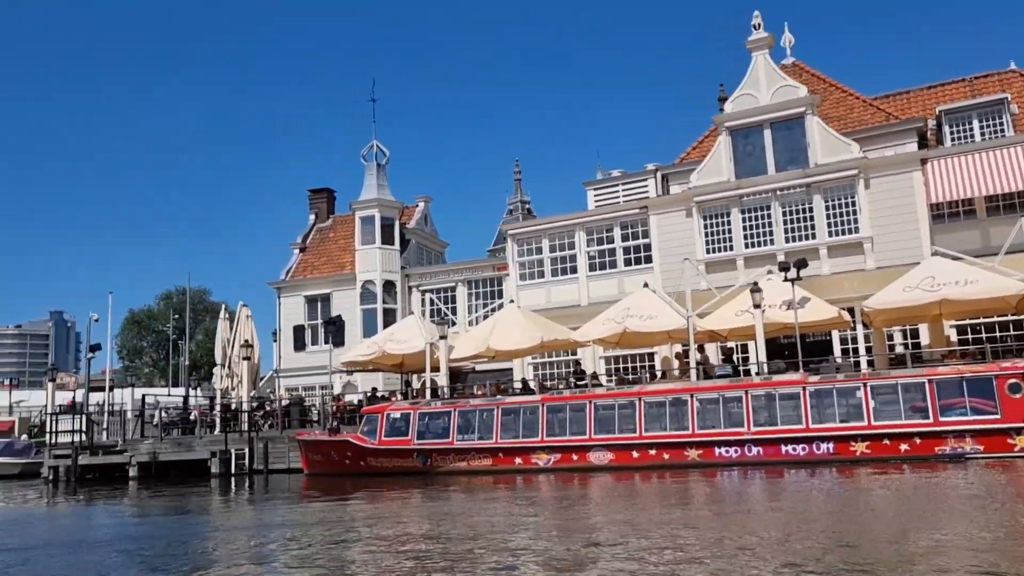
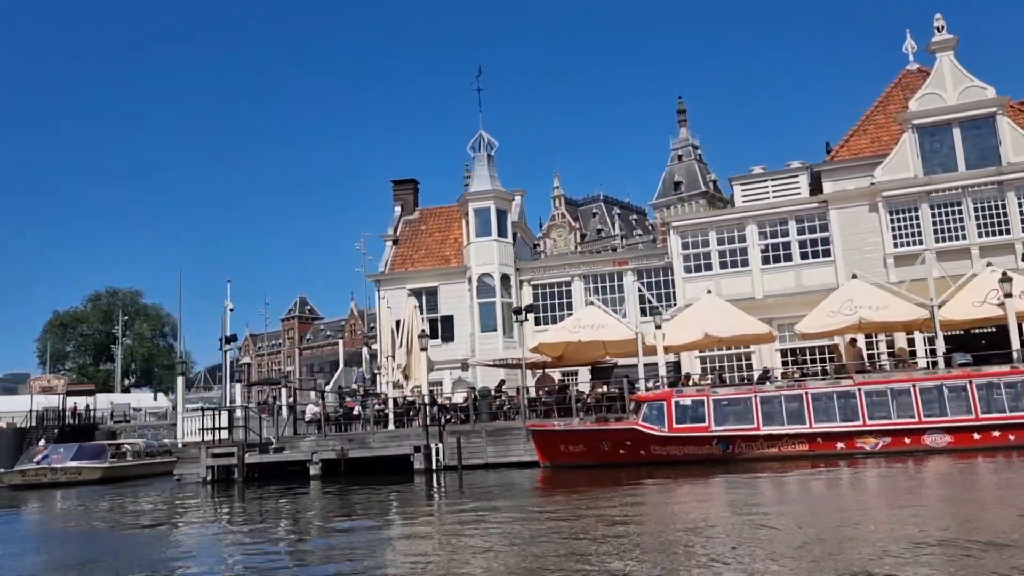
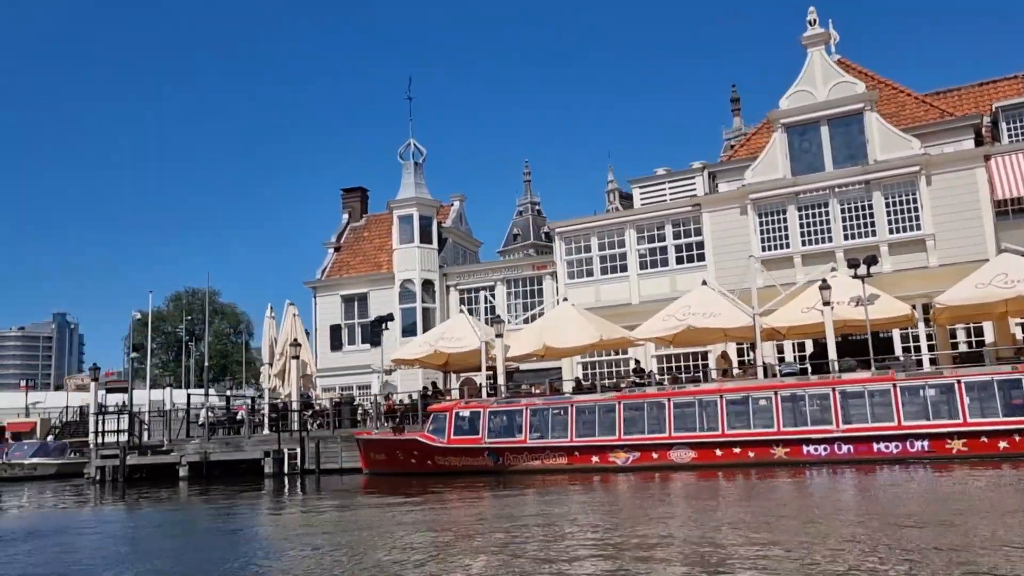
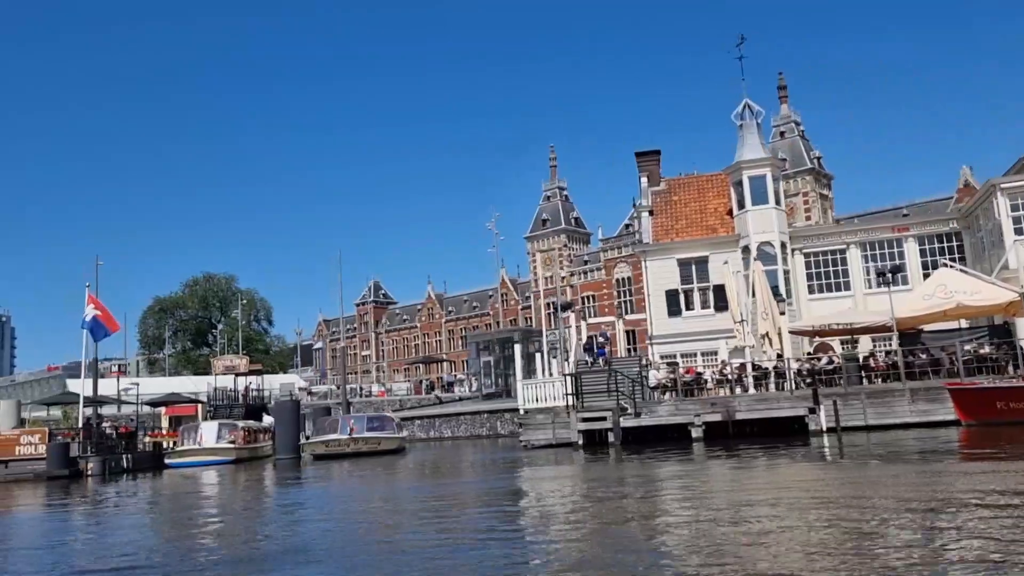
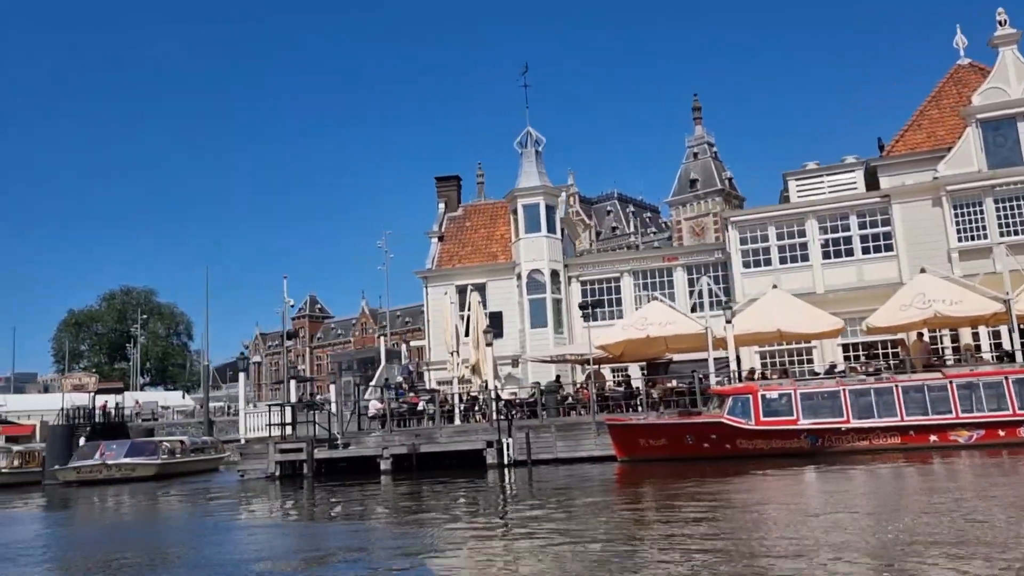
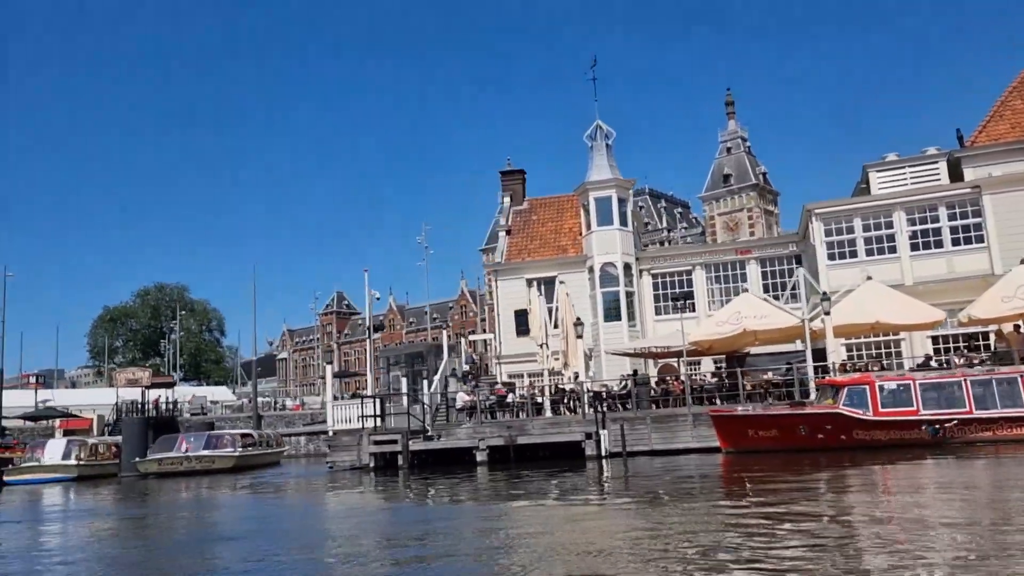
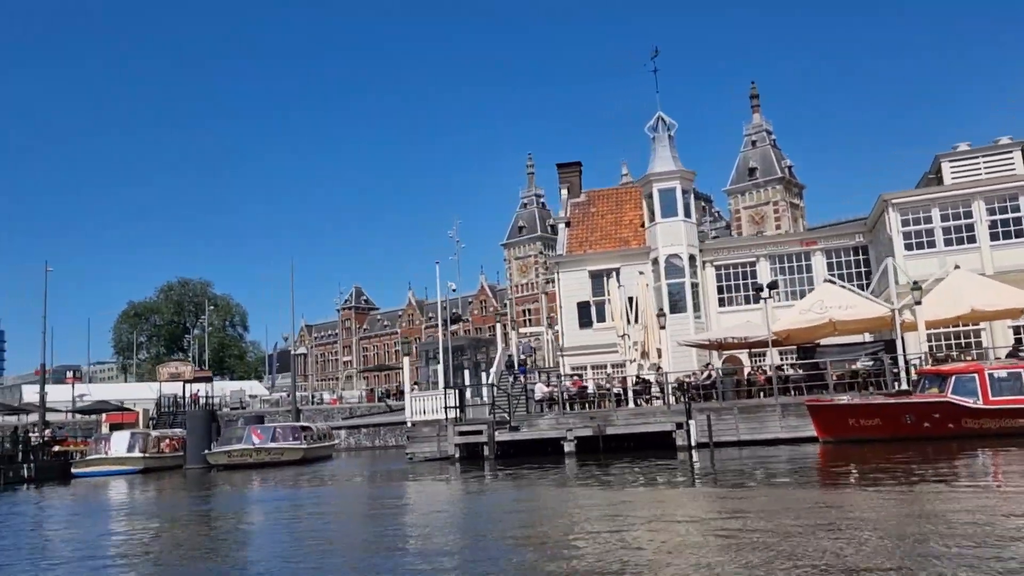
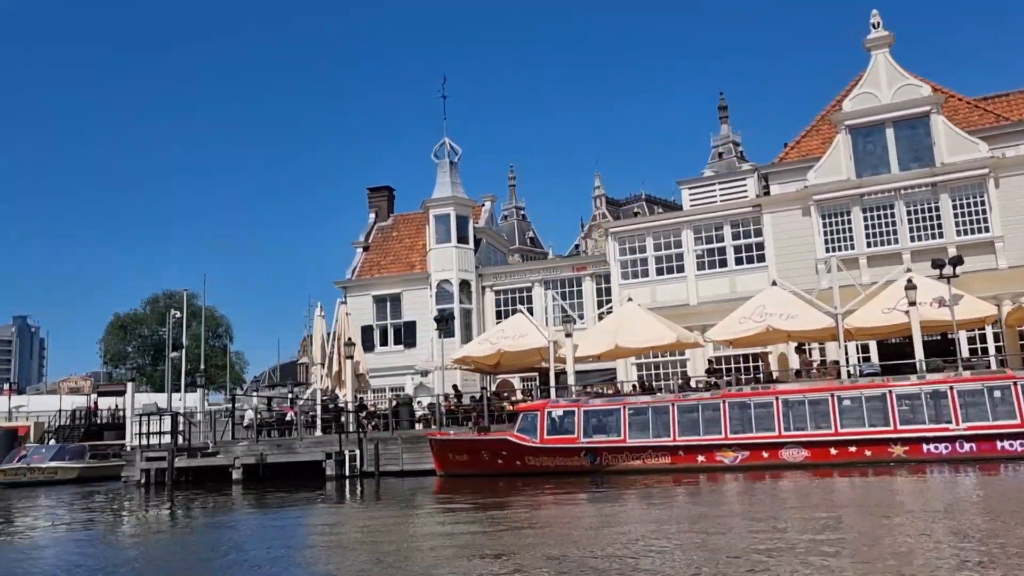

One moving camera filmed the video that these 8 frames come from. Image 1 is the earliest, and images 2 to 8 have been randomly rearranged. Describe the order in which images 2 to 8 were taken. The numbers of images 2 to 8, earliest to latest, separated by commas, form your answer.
3, 8, 2, 5, 6, 7, 4
